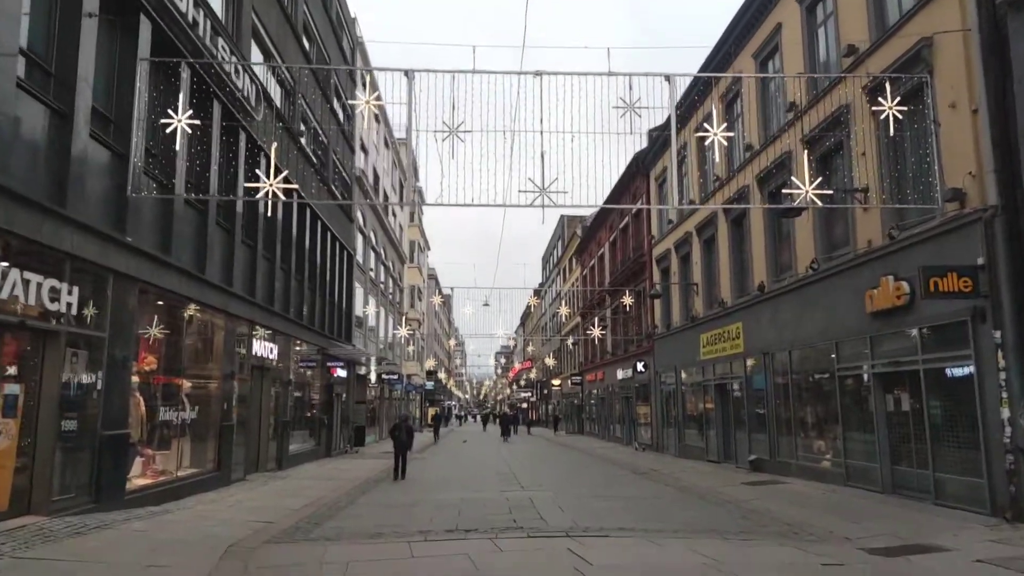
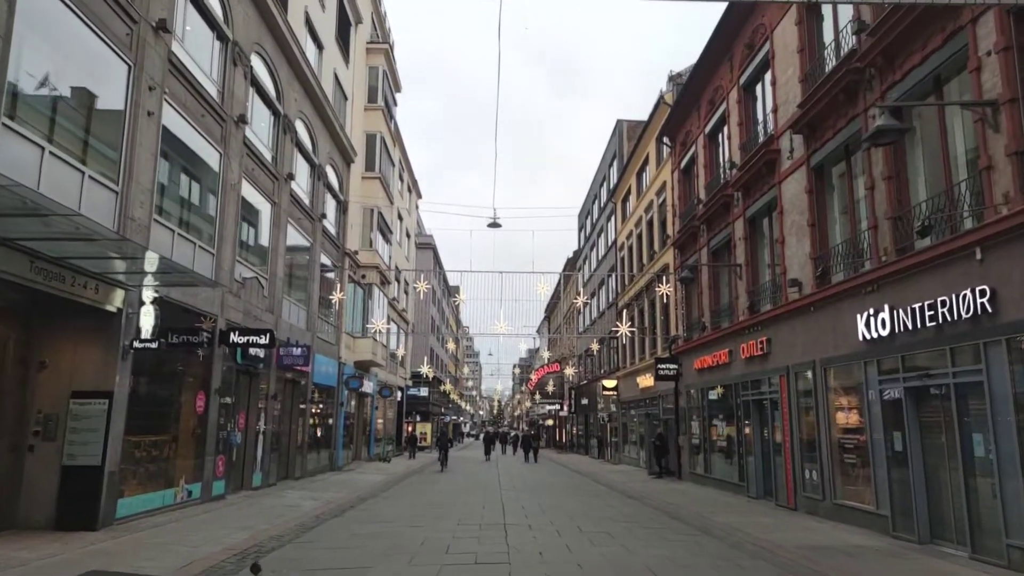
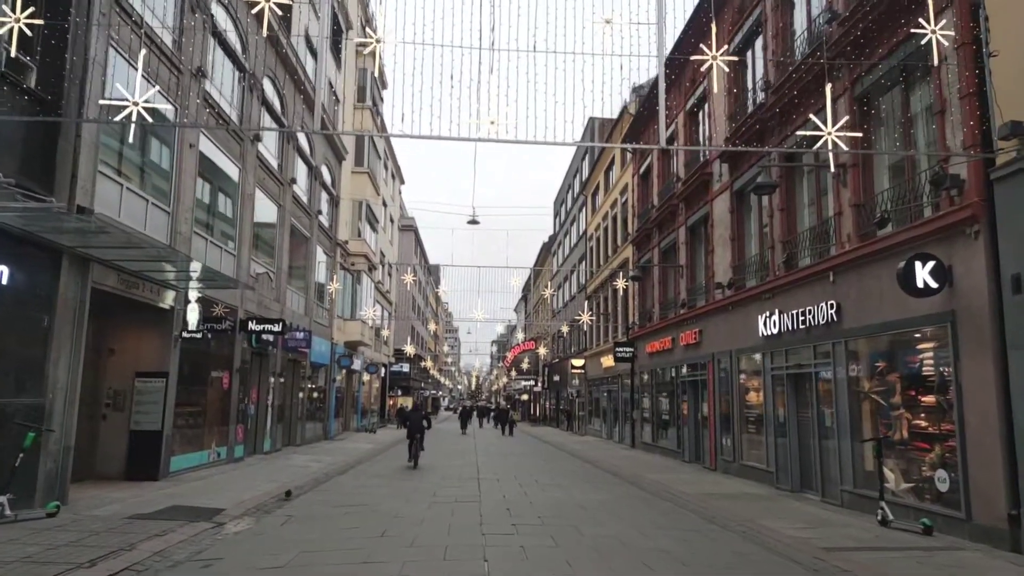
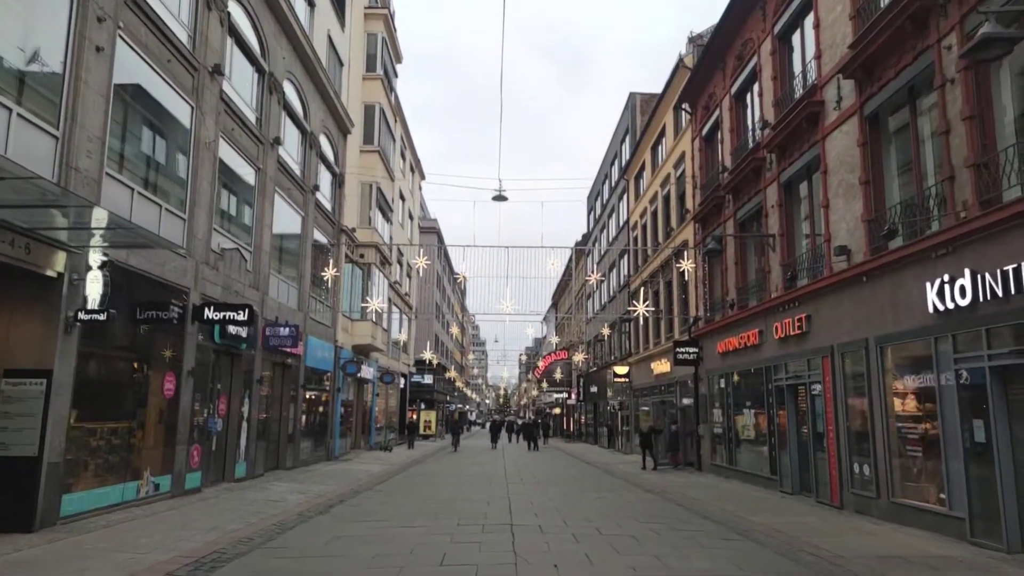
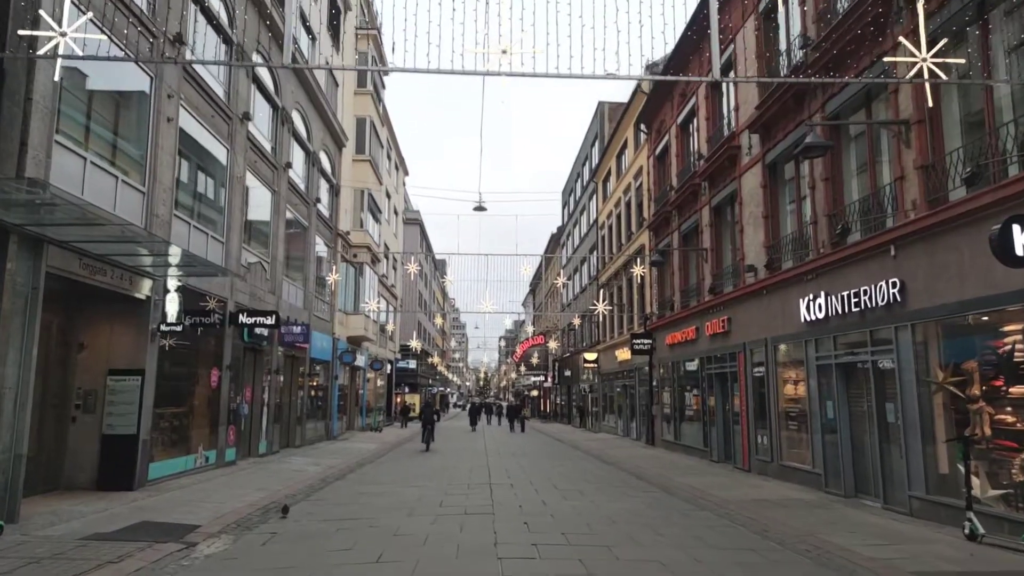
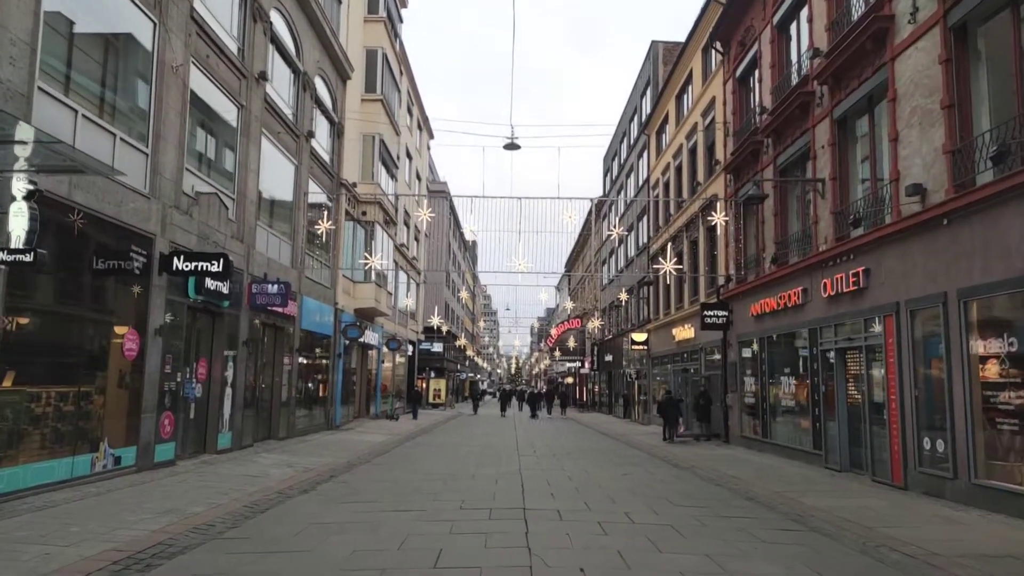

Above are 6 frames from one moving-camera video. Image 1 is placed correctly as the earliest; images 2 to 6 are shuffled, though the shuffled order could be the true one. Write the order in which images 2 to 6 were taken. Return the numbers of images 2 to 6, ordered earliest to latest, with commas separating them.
3, 5, 2, 4, 6
